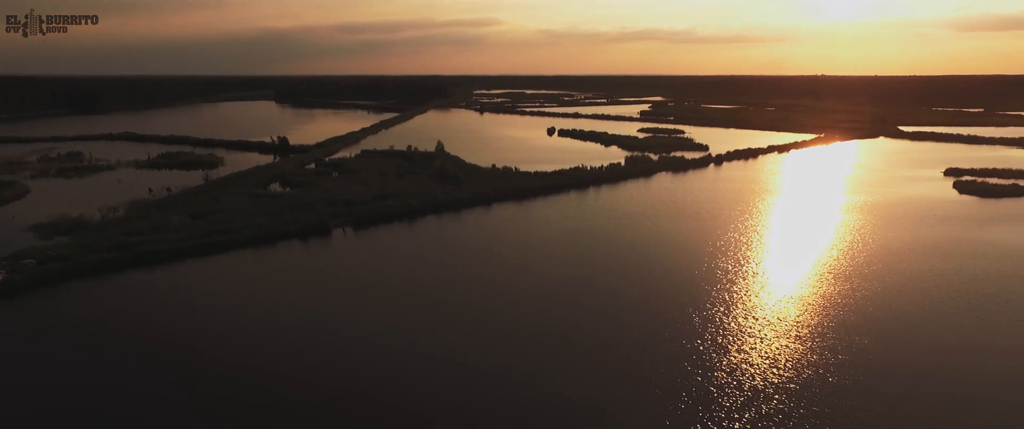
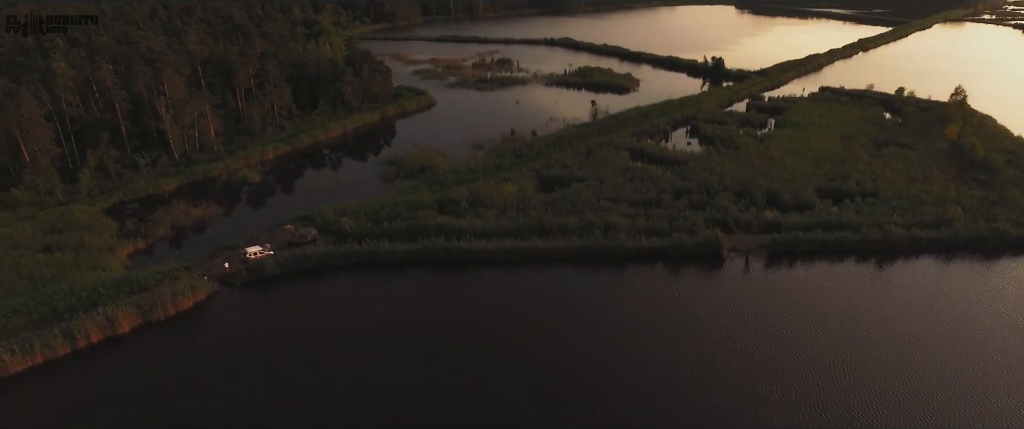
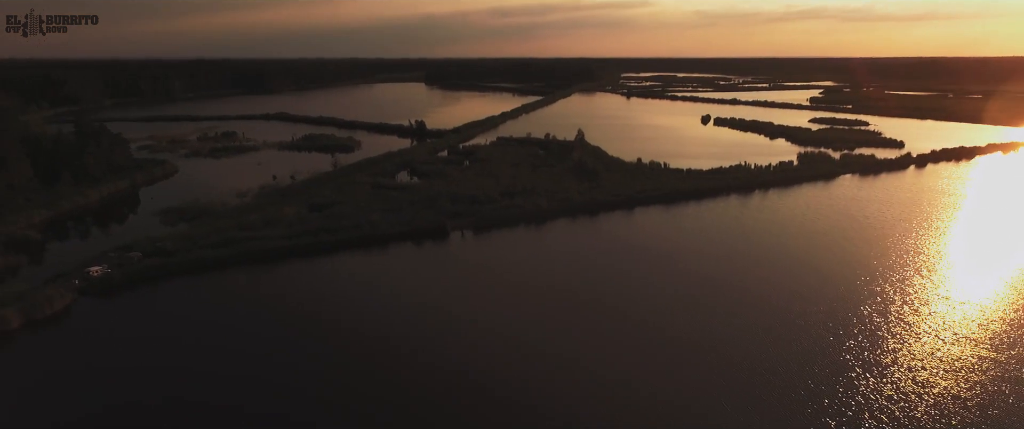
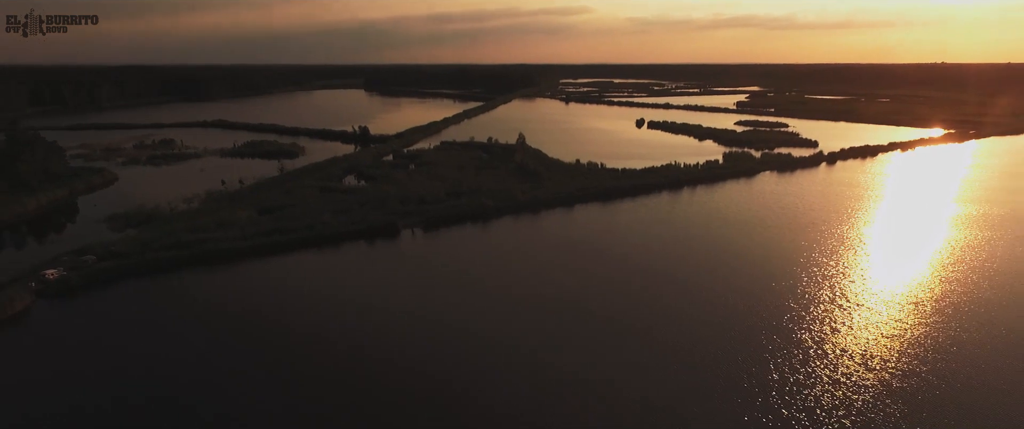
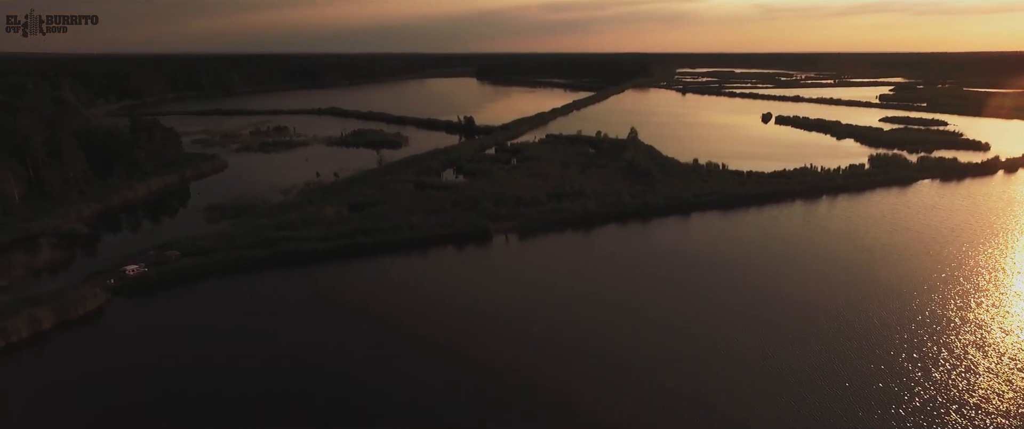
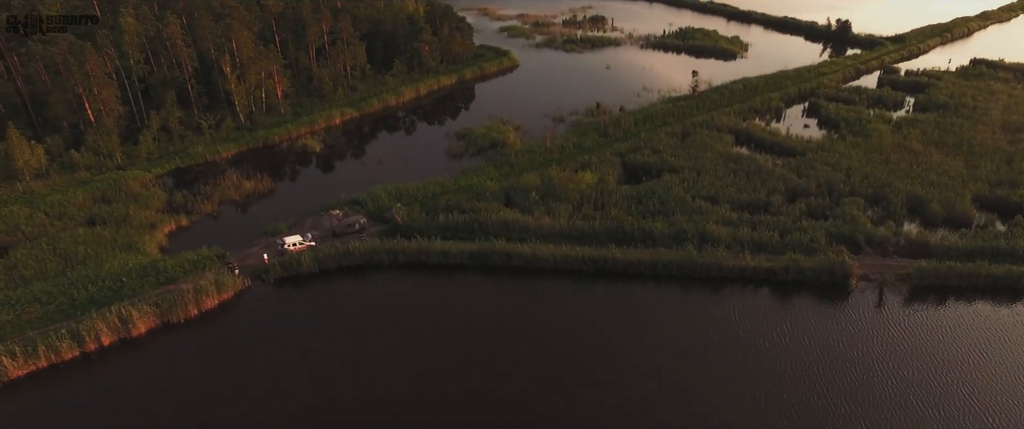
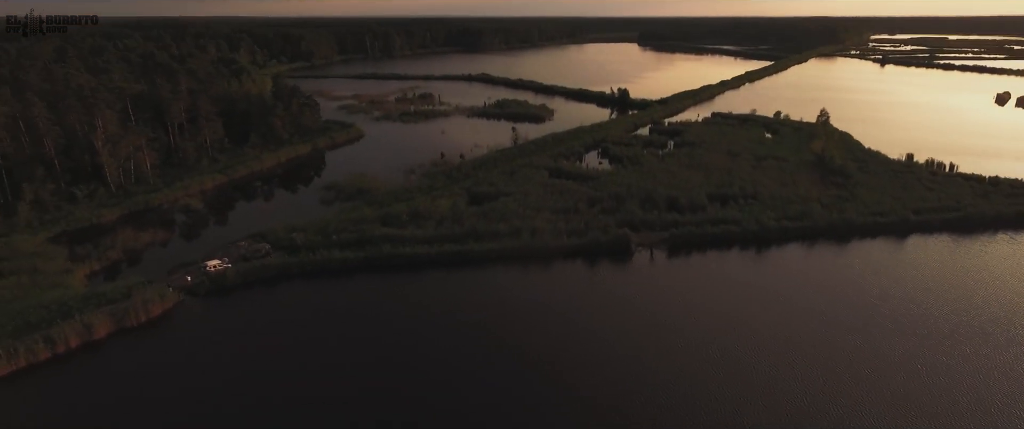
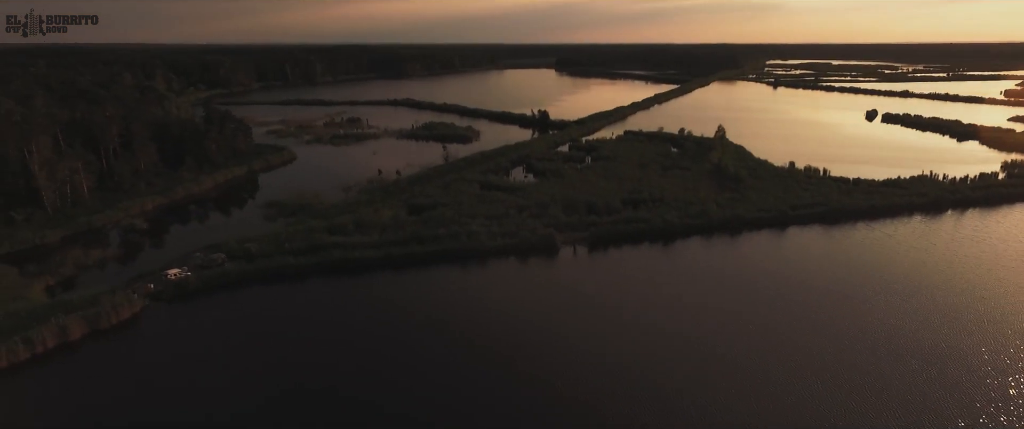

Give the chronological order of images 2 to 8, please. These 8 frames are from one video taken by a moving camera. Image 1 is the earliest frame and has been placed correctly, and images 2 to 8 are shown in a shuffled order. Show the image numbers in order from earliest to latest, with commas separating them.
4, 3, 5, 8, 7, 2, 6
